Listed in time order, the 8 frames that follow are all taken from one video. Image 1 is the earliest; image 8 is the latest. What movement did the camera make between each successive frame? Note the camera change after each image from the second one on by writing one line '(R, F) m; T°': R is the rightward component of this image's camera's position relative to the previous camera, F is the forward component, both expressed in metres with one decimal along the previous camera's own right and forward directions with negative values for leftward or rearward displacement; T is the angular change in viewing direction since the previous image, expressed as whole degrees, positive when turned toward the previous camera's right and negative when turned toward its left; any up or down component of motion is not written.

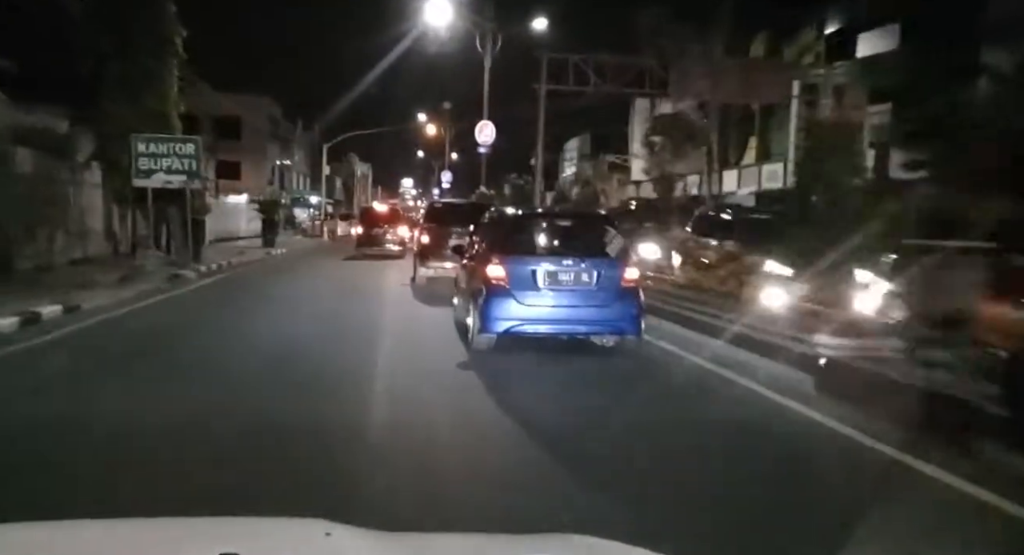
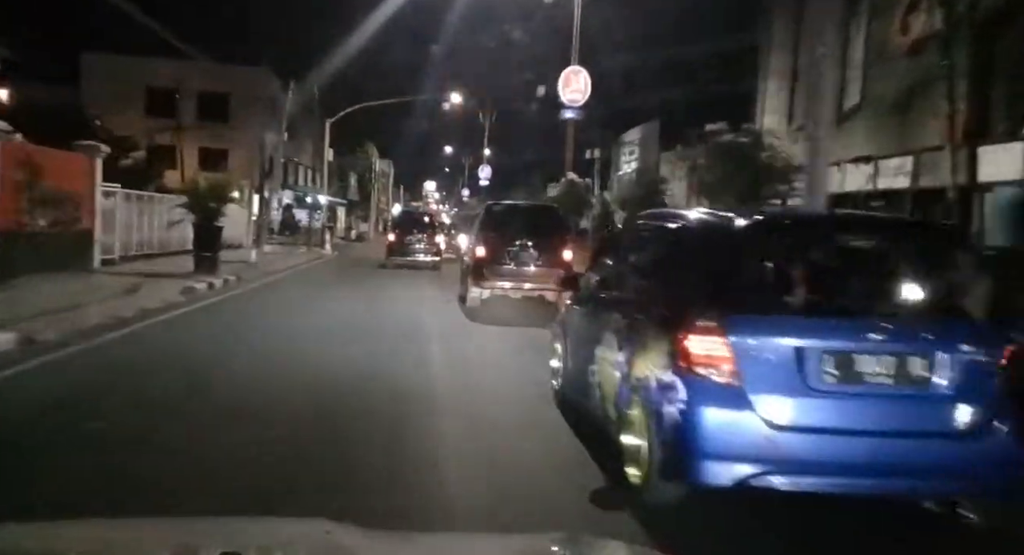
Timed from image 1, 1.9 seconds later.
(-0.6, +3.2) m; -1°
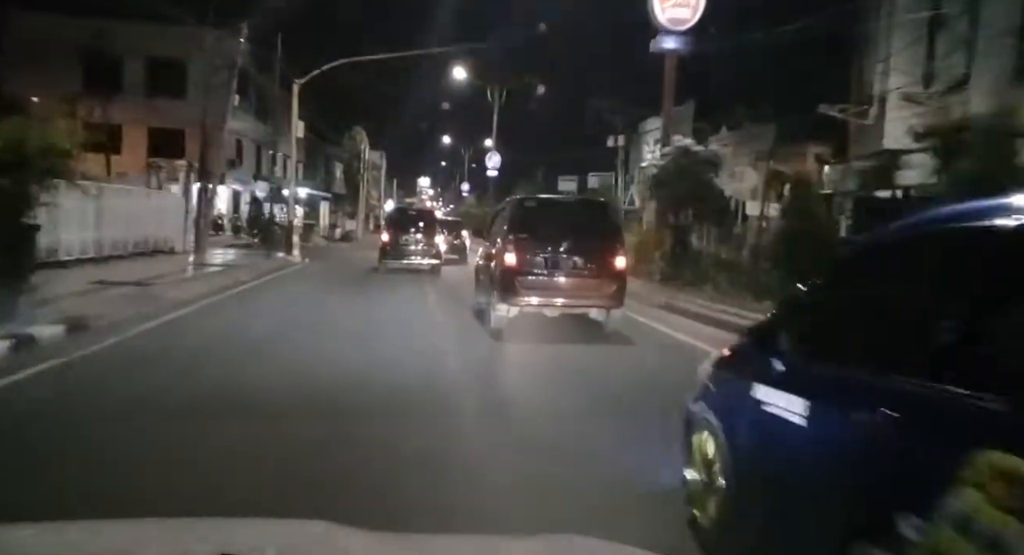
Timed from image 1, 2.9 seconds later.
(-0.3, +1.9) m; +1°
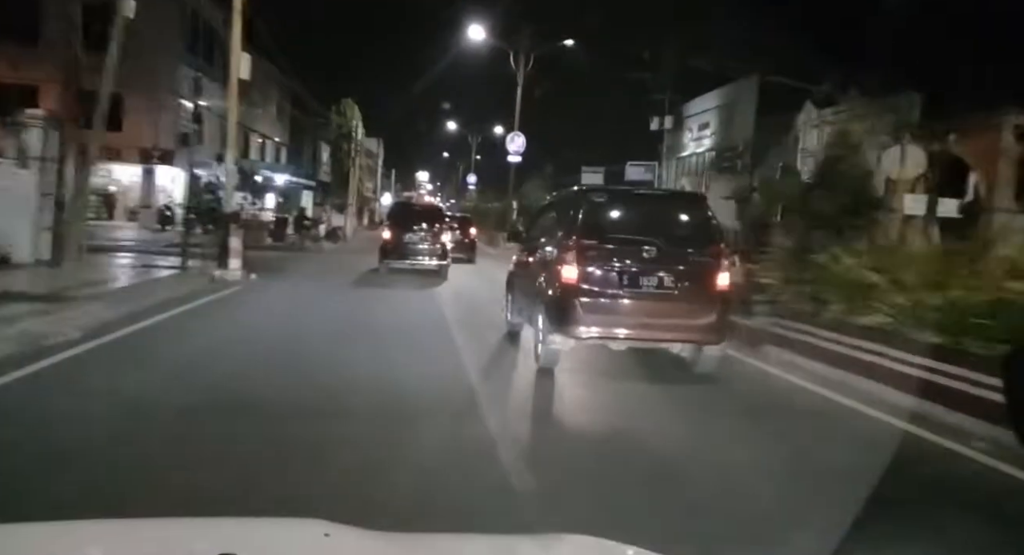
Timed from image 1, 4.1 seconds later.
(-0.3, +2.1) m; 0°
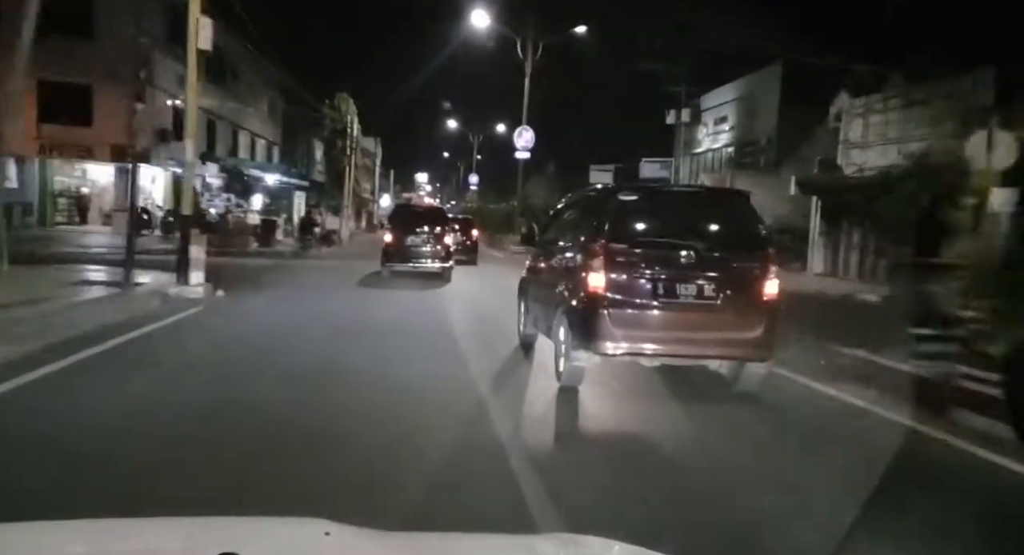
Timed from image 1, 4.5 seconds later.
(-0.1, +0.6) m; 0°
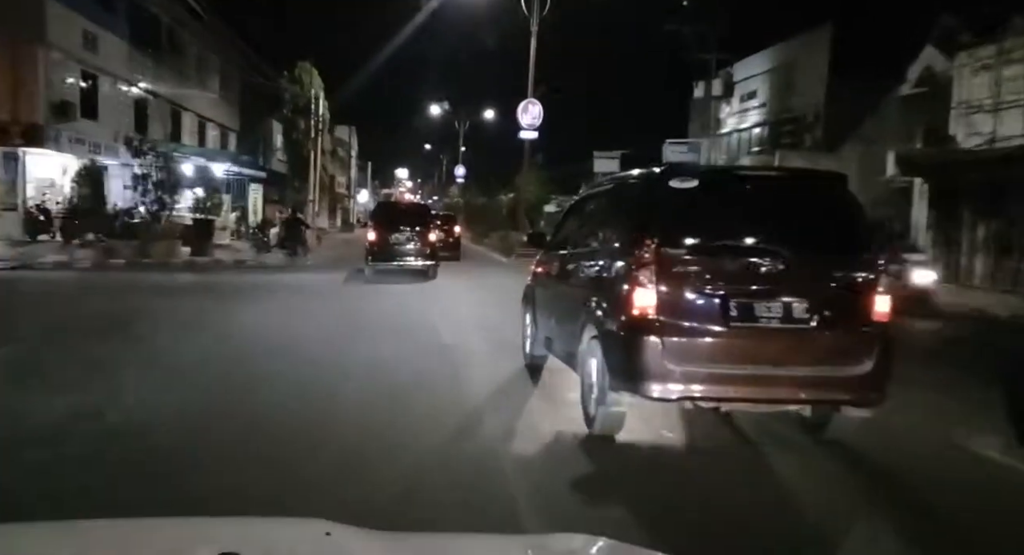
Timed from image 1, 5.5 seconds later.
(-0.2, +1.5) m; +1°
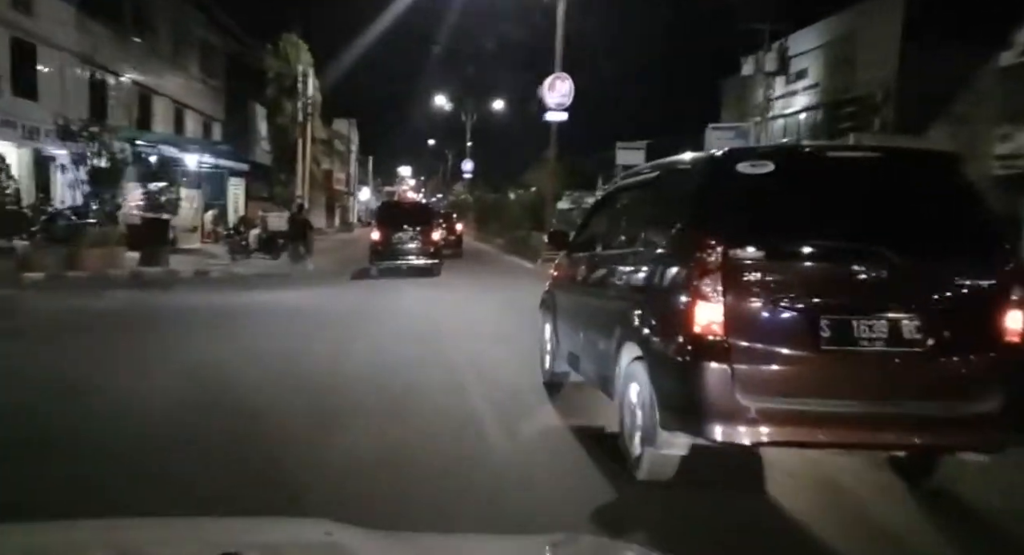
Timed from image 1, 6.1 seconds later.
(-0.2, +1.1) m; 0°
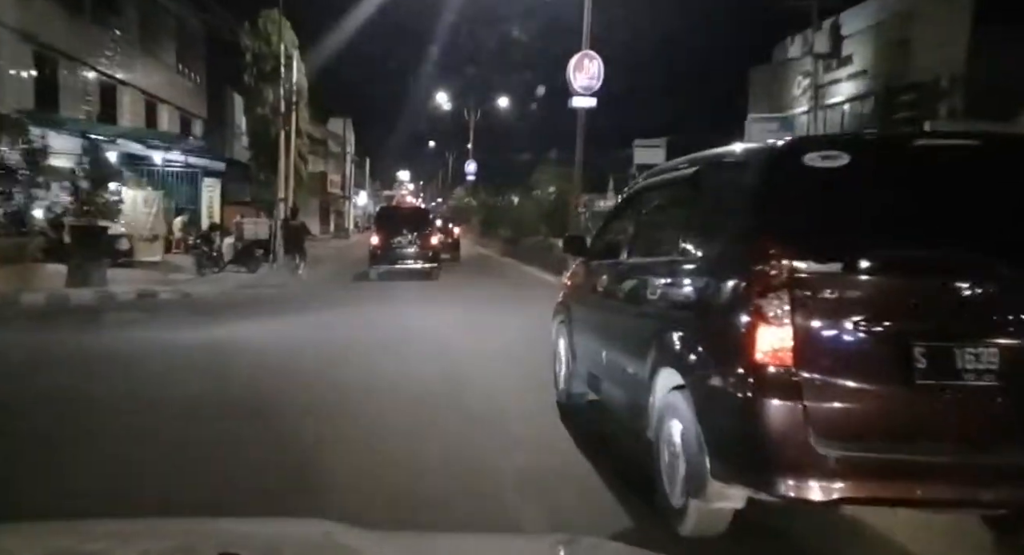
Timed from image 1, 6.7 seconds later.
(-0.1, +0.8) m; 0°
